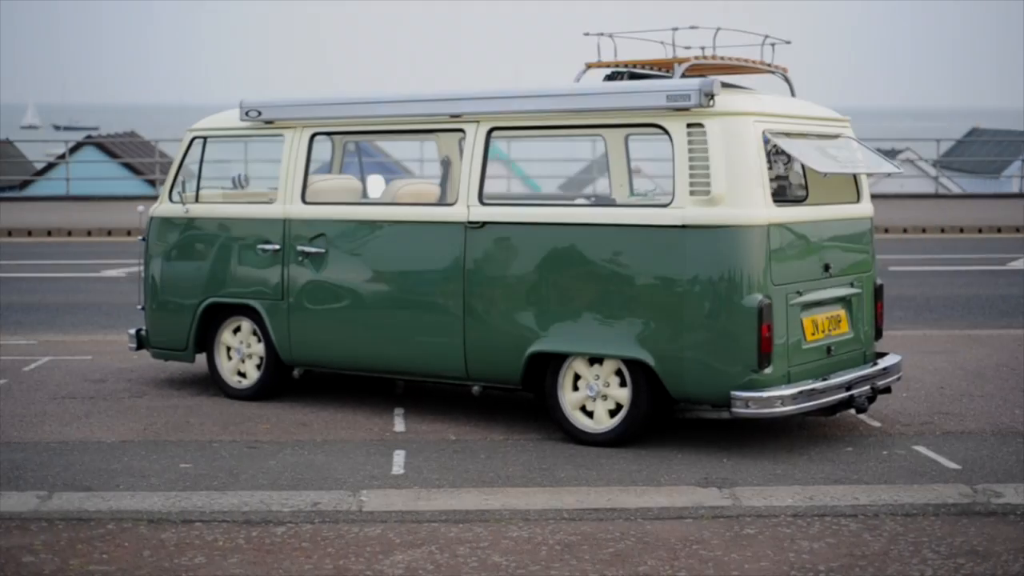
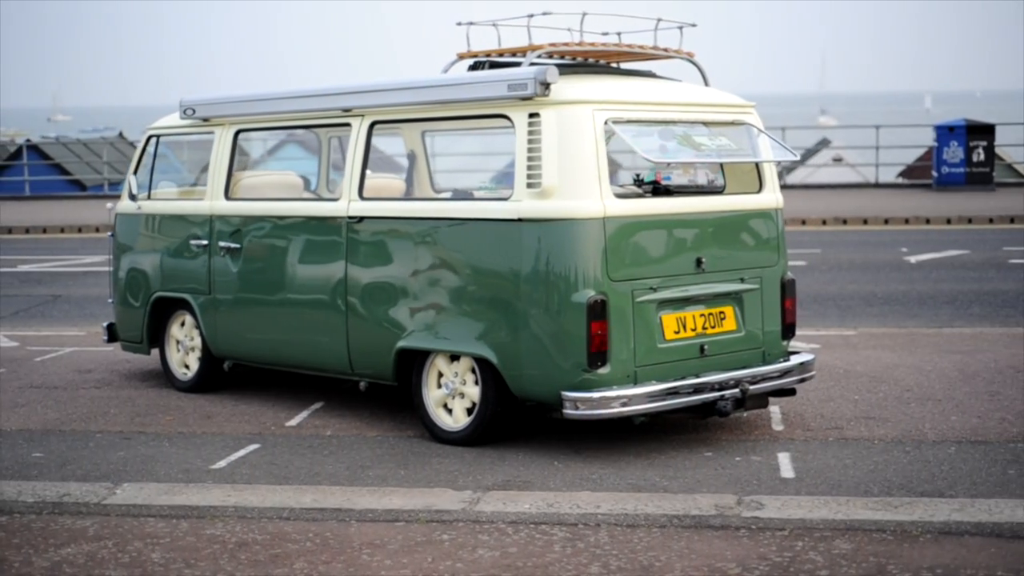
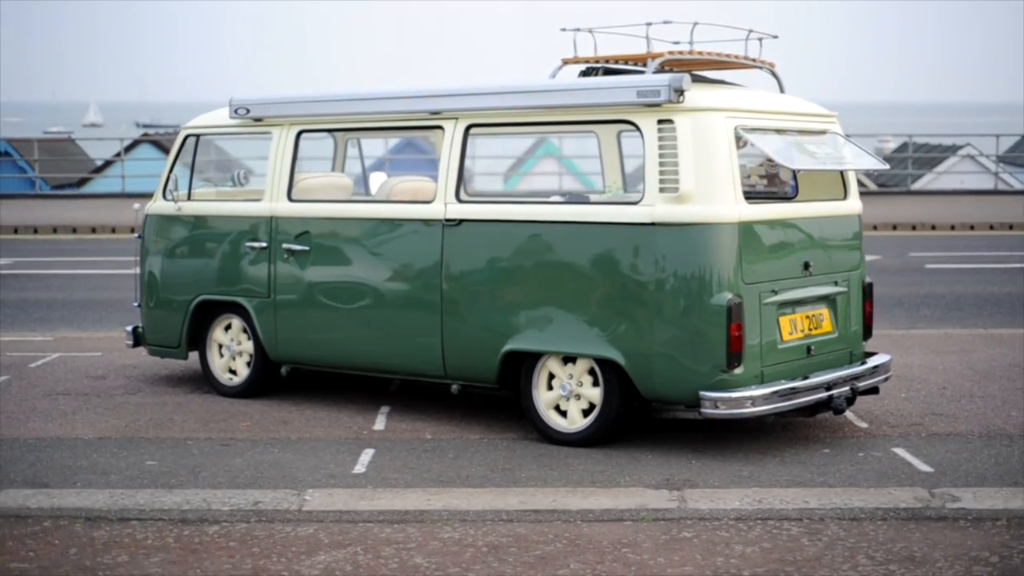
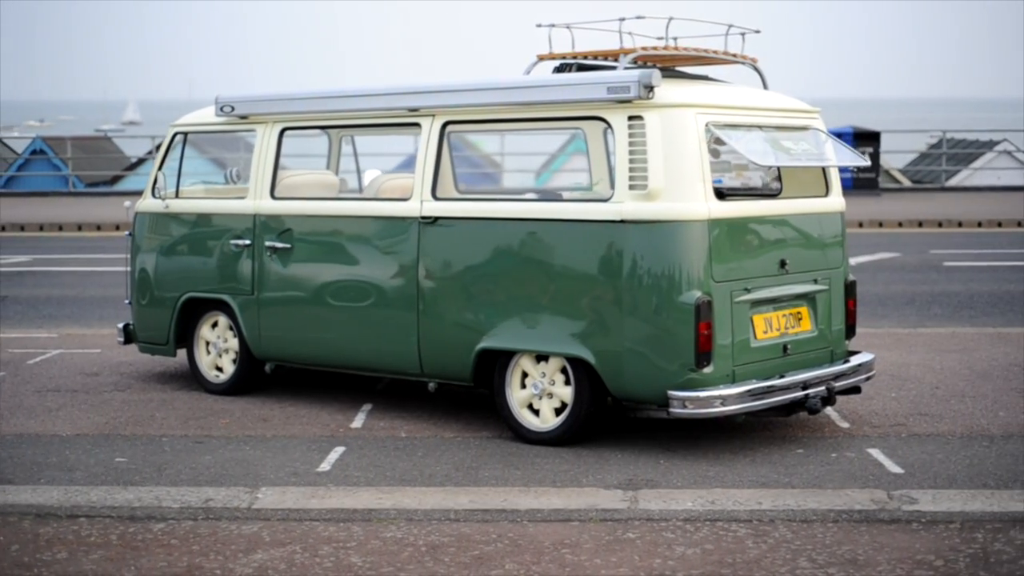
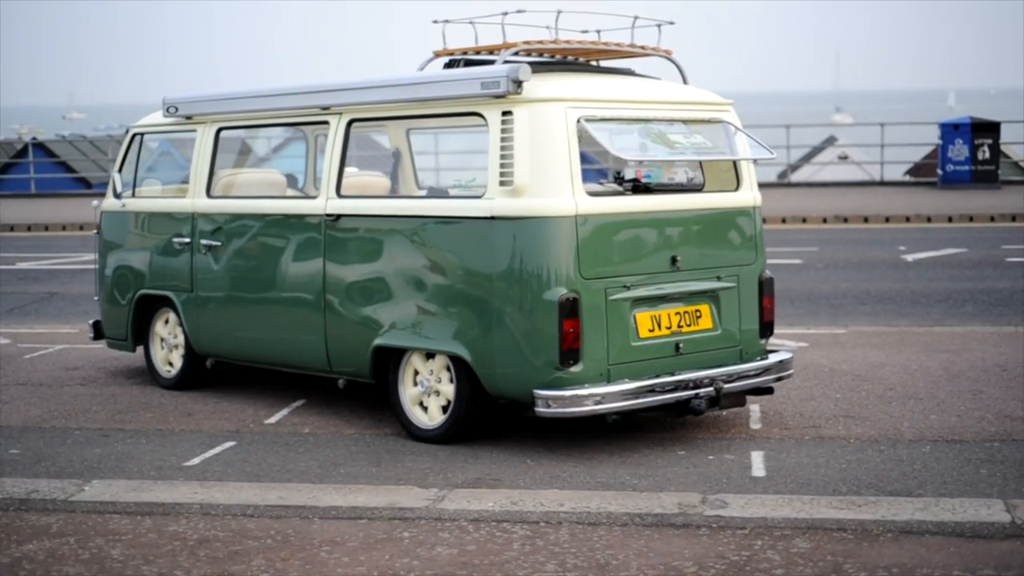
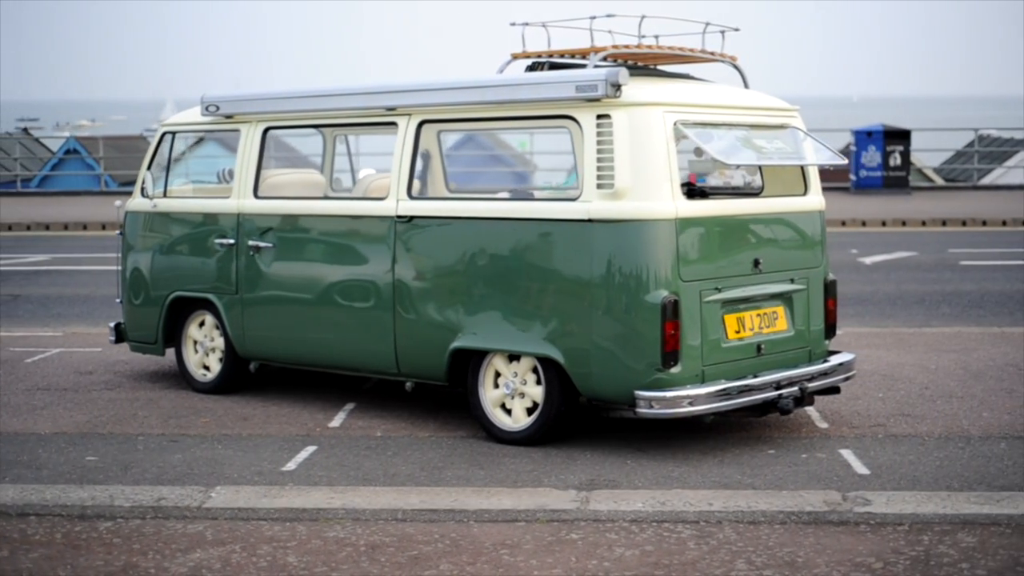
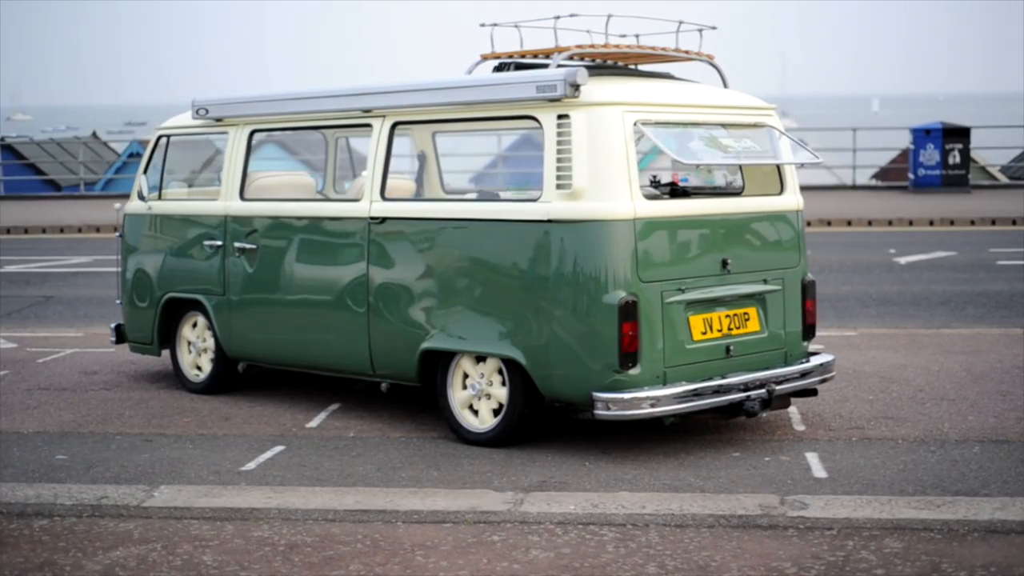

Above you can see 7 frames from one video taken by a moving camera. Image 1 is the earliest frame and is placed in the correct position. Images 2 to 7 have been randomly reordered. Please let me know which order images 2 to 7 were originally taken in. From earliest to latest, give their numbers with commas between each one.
3, 4, 6, 7, 2, 5
